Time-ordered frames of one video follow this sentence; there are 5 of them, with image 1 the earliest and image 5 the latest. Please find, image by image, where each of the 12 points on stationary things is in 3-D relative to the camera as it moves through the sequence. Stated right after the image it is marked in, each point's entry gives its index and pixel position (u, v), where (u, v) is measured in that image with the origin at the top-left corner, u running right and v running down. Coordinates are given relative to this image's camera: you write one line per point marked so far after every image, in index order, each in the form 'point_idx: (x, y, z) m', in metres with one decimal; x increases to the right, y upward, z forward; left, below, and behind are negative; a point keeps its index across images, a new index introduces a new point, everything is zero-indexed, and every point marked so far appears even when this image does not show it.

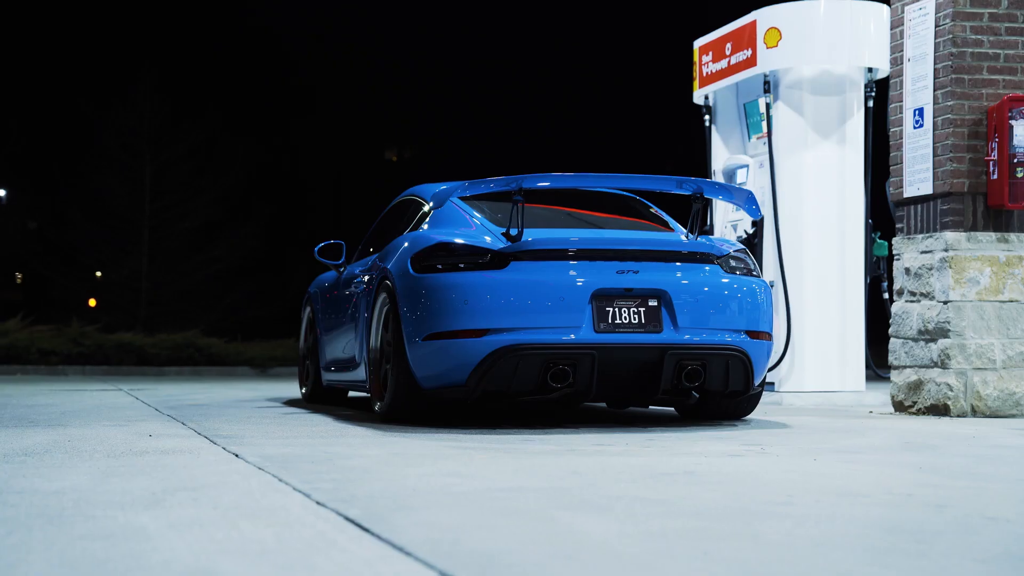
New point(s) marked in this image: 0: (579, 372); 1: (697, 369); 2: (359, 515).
0: (+0.3, -0.4, +6.2) m
1: (+1.0, -0.4, +6.4) m
2: (-0.3, -0.5, +2.6) m
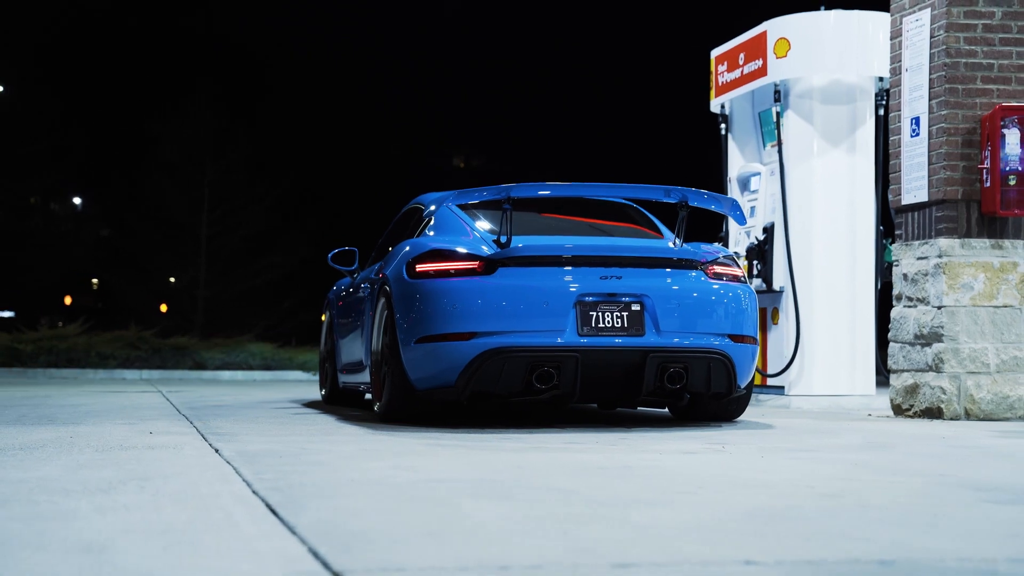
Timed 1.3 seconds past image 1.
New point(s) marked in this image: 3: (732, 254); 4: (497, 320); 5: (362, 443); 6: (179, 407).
0: (+0.3, -0.5, +6.5) m
1: (+0.9, -0.5, +6.7) m
2: (-0.6, -0.5, +3.0) m
3: (+1.3, +0.2, +7.1) m
4: (-0.1, -0.2, +6.3) m
5: (-0.7, -0.7, +5.4) m
6: (-2.4, -0.8, +8.3) m
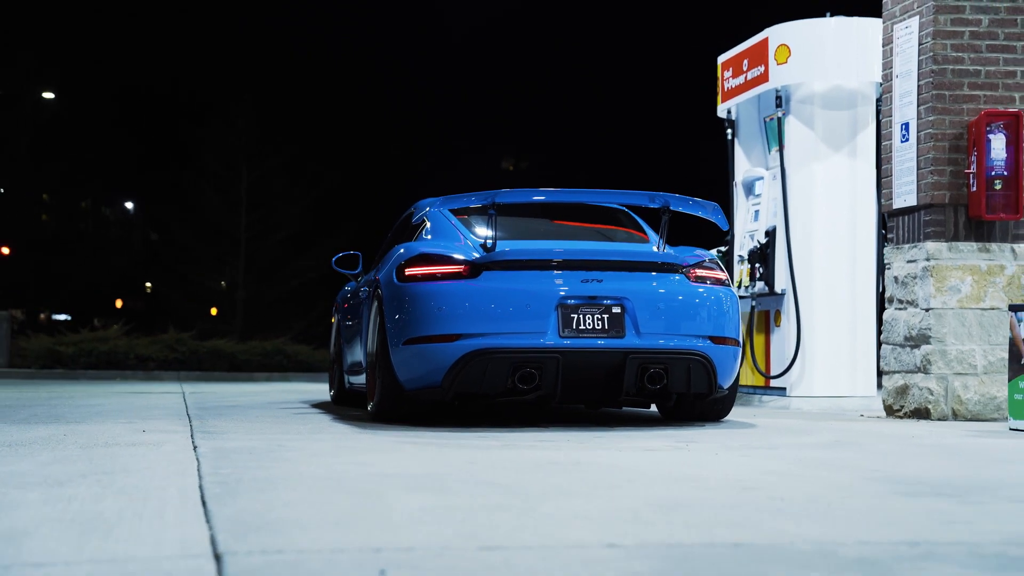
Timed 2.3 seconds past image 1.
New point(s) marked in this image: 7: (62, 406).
0: (+0.2, -0.5, +6.7) m
1: (+0.9, -0.5, +6.9) m
2: (-0.8, -0.6, +3.2) m
3: (+1.3, +0.2, +7.3) m
4: (-0.2, -0.2, +6.6) m
5: (-0.8, -0.7, +5.7) m
6: (-2.4, -0.9, +8.7) m
7: (-3.1, -0.8, +8.2) m
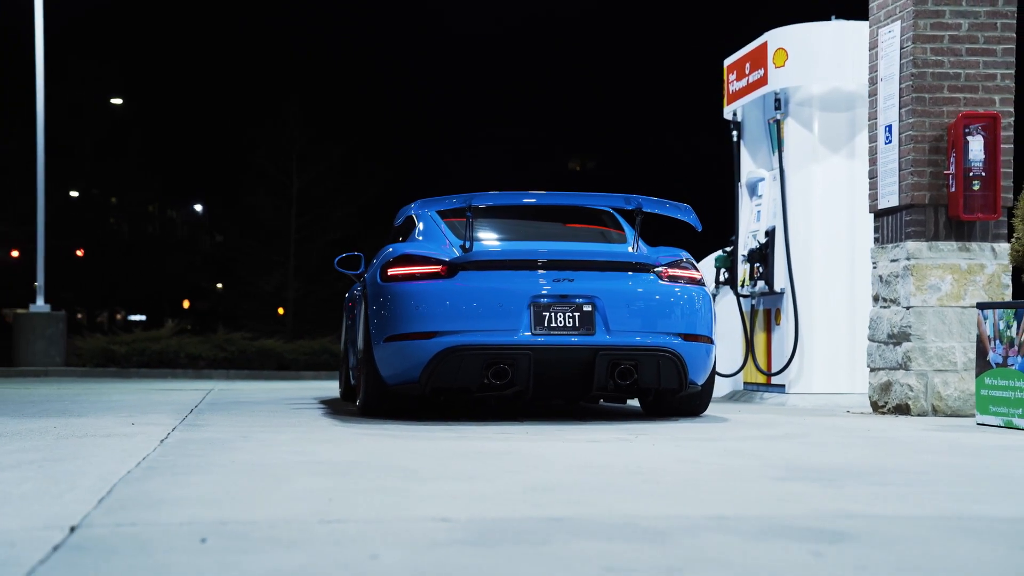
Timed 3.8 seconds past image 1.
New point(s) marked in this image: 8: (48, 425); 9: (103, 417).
0: (0.0, -0.5, +7.0) m
1: (+0.7, -0.5, +7.2) m
2: (-1.2, -0.6, +3.6) m
3: (+1.1, +0.2, +7.5) m
4: (-0.3, -0.2, +6.9) m
5: (-1.0, -0.7, +6.0) m
6: (-2.4, -0.9, +9.1) m
7: (-3.2, -0.8, +8.7) m
8: (-2.3, -0.7, +5.9) m
9: (-2.4, -0.8, +6.9) m
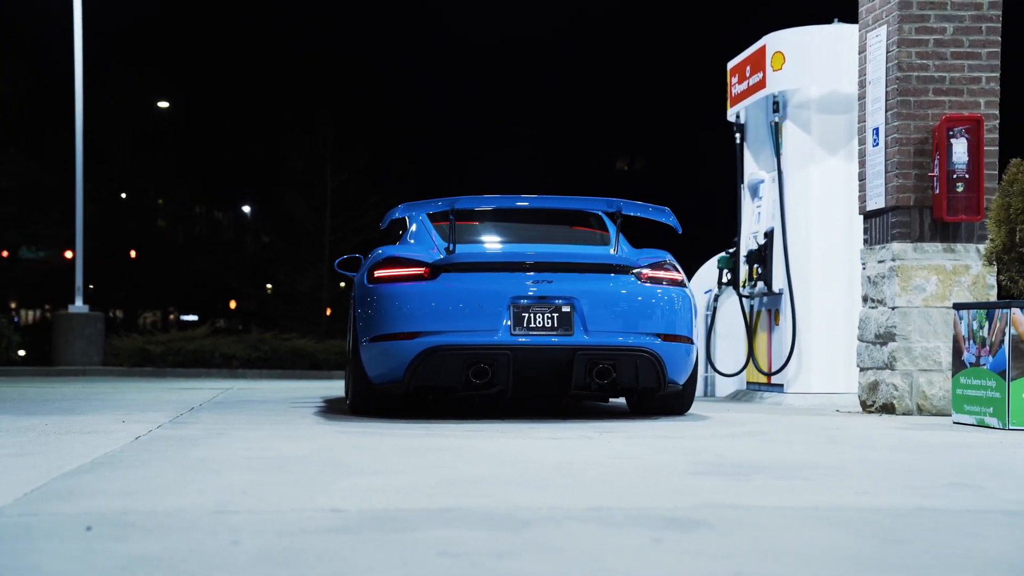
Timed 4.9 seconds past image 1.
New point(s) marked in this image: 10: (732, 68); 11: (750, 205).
0: (-0.1, -0.5, +7.2) m
1: (+0.6, -0.5, +7.3) m
2: (-1.4, -0.6, +3.9) m
3: (+1.1, +0.2, +7.7) m
4: (-0.4, -0.2, +7.1) m
5: (-1.2, -0.8, +6.3) m
6: (-2.4, -0.9, +9.4) m
7: (-3.2, -0.9, +9.0) m
8: (-2.5, -0.7, +6.3) m
9: (-2.5, -0.8, +7.2) m
10: (+2.2, +2.2, +11.7) m
11: (+2.3, +0.8, +11.3) m
